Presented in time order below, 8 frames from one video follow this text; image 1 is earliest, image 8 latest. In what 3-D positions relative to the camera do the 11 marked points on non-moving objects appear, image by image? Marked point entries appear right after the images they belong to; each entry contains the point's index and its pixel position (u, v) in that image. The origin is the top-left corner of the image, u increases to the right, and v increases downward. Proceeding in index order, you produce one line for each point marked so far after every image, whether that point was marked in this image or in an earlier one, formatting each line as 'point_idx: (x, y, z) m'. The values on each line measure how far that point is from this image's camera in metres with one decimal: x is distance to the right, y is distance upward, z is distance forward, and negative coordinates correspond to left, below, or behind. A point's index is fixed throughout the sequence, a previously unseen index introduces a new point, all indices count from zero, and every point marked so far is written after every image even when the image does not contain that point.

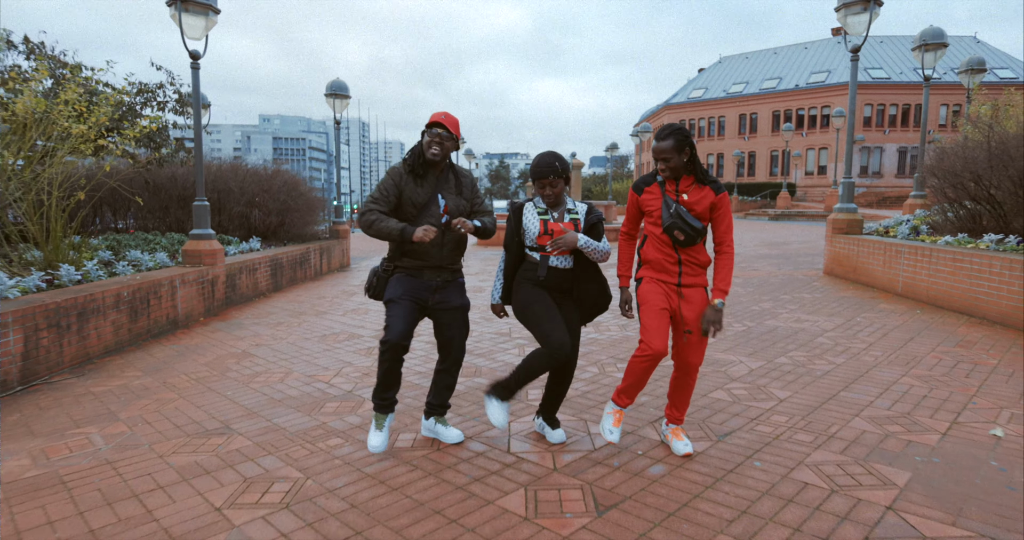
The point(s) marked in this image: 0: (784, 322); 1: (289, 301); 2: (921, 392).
0: (+3.0, -0.6, +6.7) m
1: (-3.6, -0.5, +9.7) m
2: (+2.9, -0.9, +4.3) m
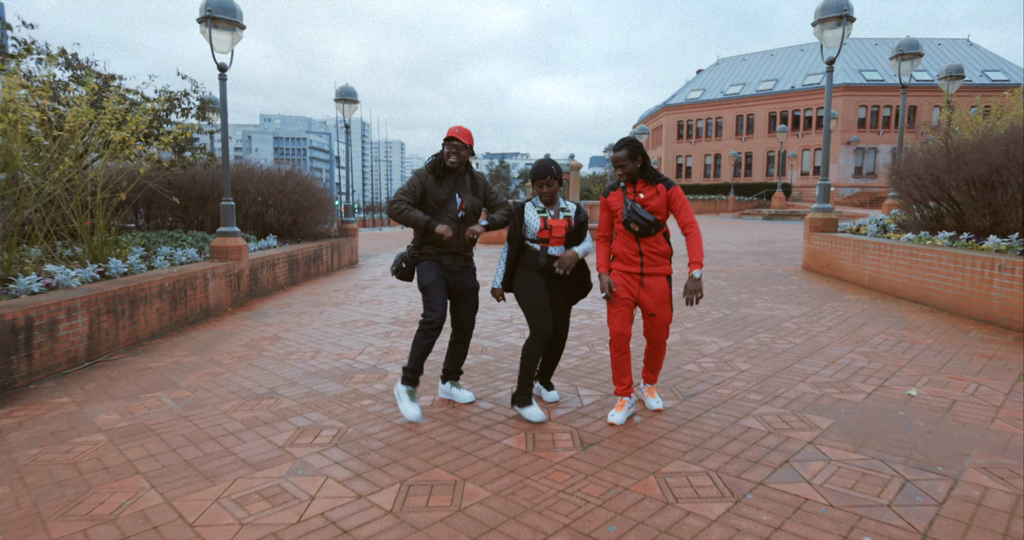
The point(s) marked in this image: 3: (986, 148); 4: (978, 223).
0: (+3.0, -0.5, +7.4) m
1: (-3.6, -0.4, +10.4) m
2: (+2.9, -0.8, +5.1) m
3: (+6.3, +1.6, +8.0) m
4: (+6.6, +0.7, +8.4) m
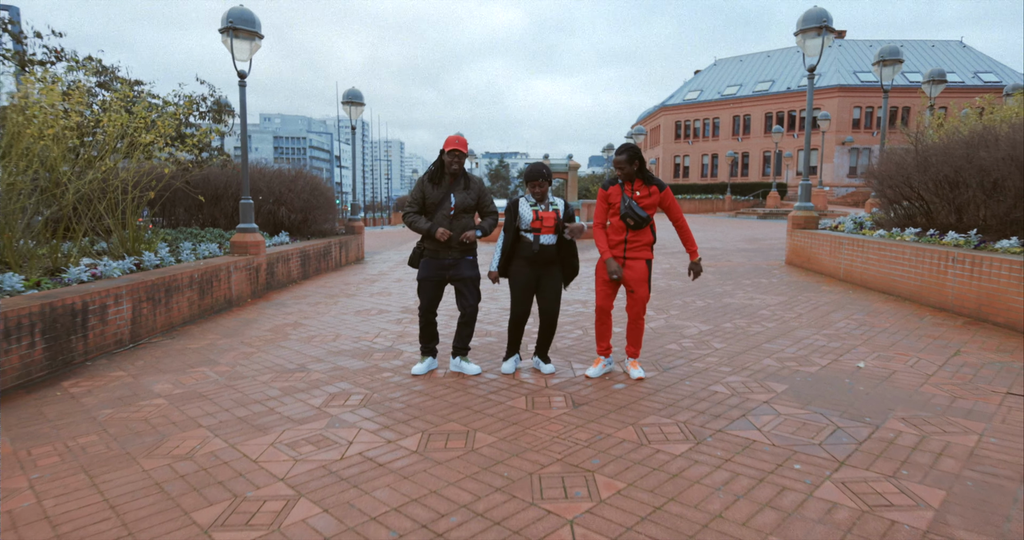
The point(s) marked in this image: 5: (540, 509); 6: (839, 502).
0: (+3.1, -0.4, +8.1) m
1: (-3.6, -0.3, +11.1) m
2: (+3.0, -0.7, +5.7) m
3: (+6.3, +1.7, +8.6) m
4: (+6.6, +0.8, +9.1) m
5: (+0.1, -1.1, +2.8) m
6: (+1.5, -1.1, +2.8) m
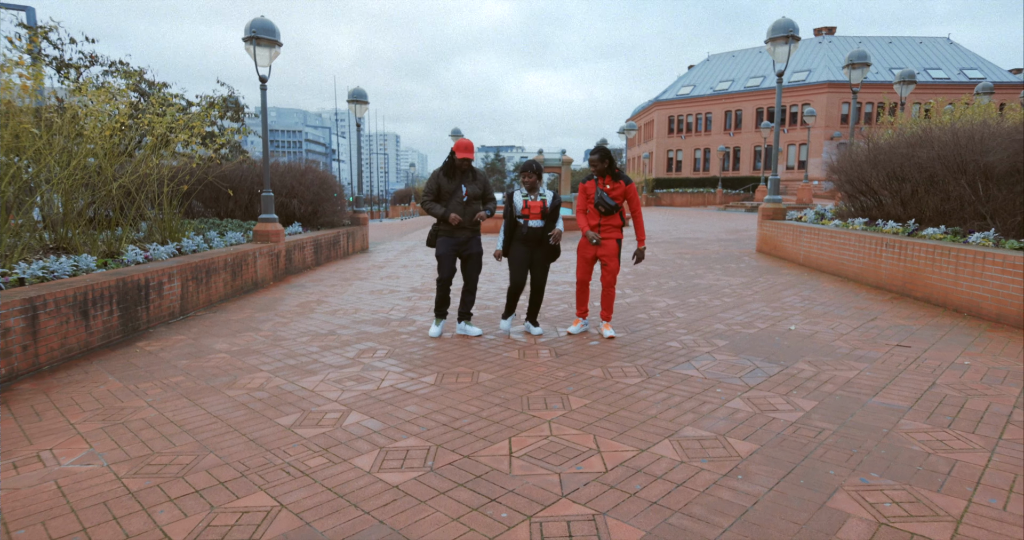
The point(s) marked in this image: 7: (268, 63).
0: (+3.0, -0.2, +9.2) m
1: (-3.6, 0.0, +12.1) m
2: (+2.9, -0.5, +6.8) m
3: (+6.2, +2.0, +9.7) m
4: (+6.5, +1.0, +10.2) m
5: (+0.1, -1.0, +3.9) m
6: (+1.5, -0.9, +3.9) m
7: (-4.5, +3.8, +11.1) m
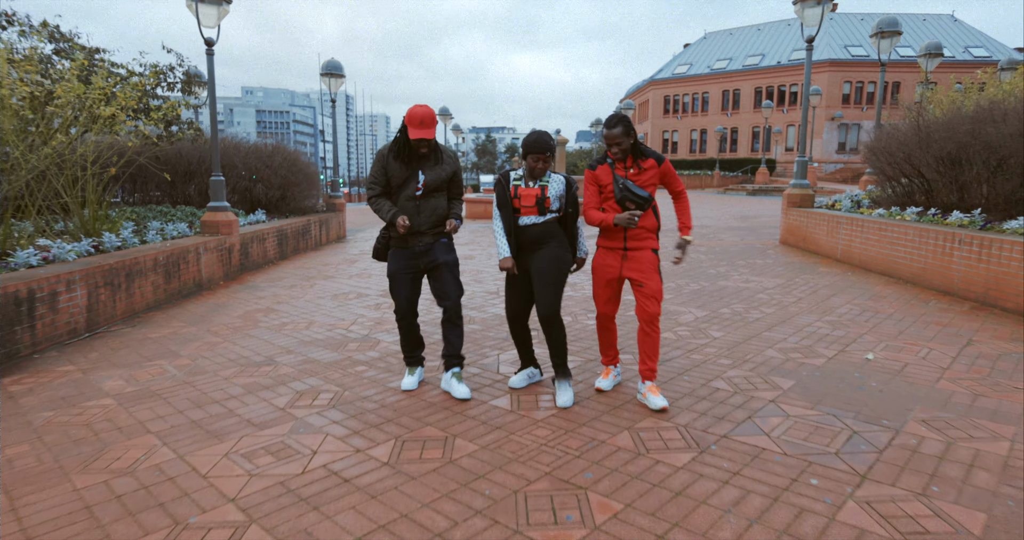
0: (+2.9, -0.2, +7.8) m
1: (-3.8, 0.0, +10.6) m
2: (+2.8, -0.6, +5.4) m
3: (+6.1, +2.0, +8.3) m
4: (+6.4, +1.0, +8.8) m
5: (+0.1, -1.1, +2.5) m
6: (+1.4, -1.0, +2.4) m
7: (-4.7, +3.9, +9.4) m
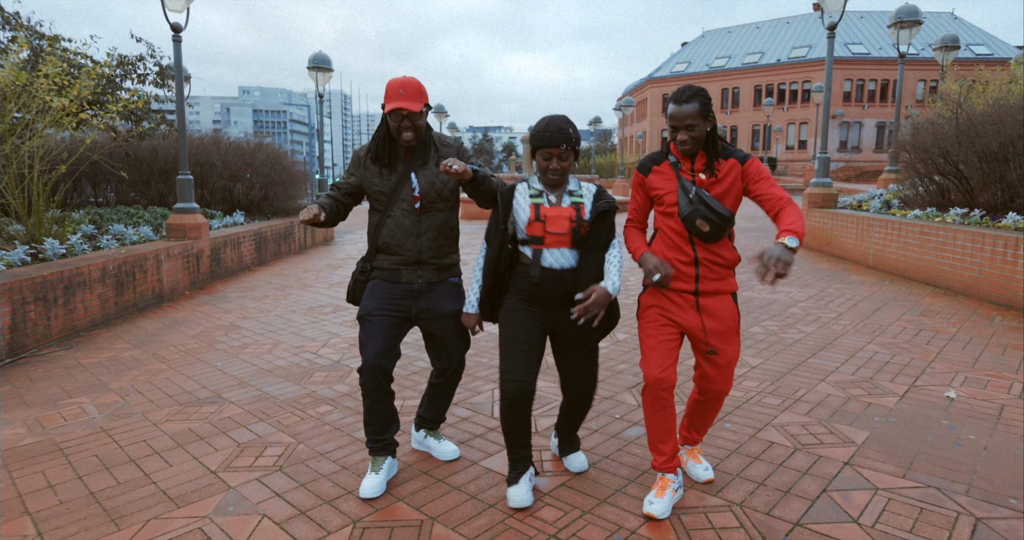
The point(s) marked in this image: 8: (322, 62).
0: (+2.8, -0.3, +6.9) m
1: (-3.8, -0.1, +9.7) m
2: (+2.8, -0.7, +4.5) m
3: (+6.1, +1.9, +7.4) m
4: (+6.3, +0.9, +7.9) m
5: (+0.1, -1.2, +1.6) m
6: (+1.4, -1.2, +1.5) m
7: (-4.7, +3.8, +8.5) m
8: (-5.1, +5.5, +15.9) m
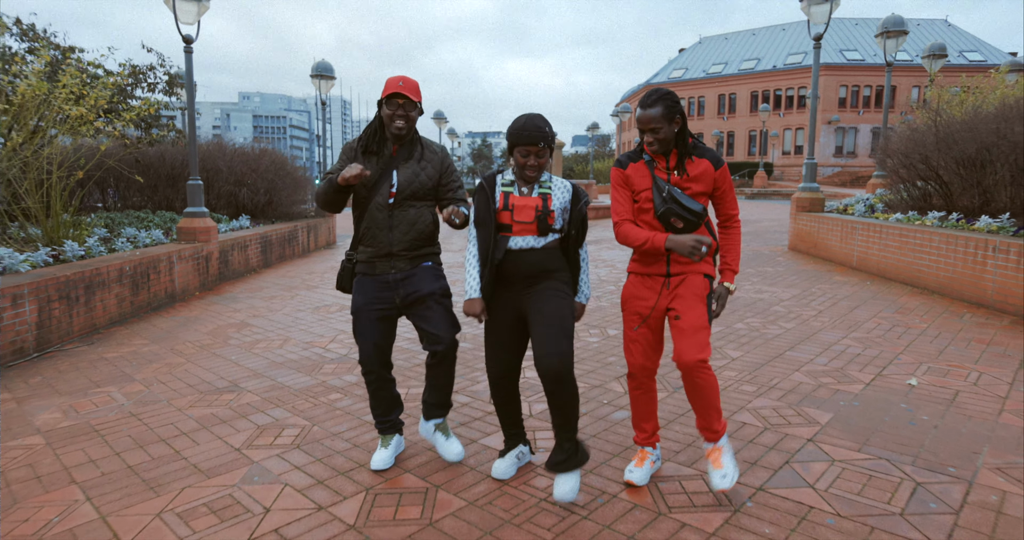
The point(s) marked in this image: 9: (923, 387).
0: (+2.8, -0.3, +7.2) m
1: (-3.9, -0.1, +10.0) m
2: (+2.8, -0.7, +4.8) m
3: (+6.0, +1.9, +7.8) m
4: (+6.3, +0.9, +8.3) m
5: (0.0, -1.2, +1.9) m
6: (+1.4, -1.1, +1.9) m
7: (-4.8, +3.7, +8.8) m
8: (-5.1, +5.4, +16.3) m
9: (+2.7, -0.8, +4.0) m
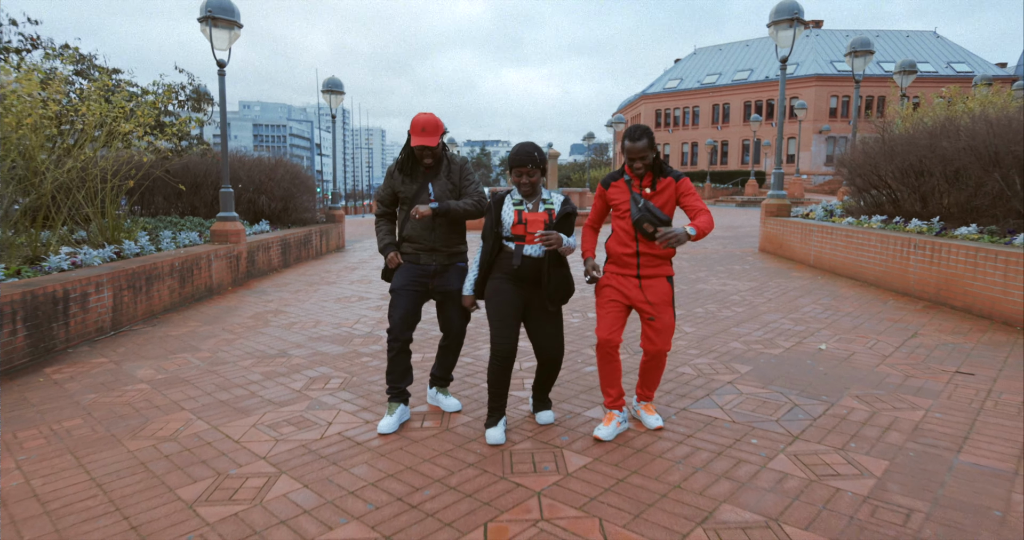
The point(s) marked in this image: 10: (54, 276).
0: (+2.8, -0.2, +8.3) m
1: (-3.9, -0.1, +11.1) m
2: (+2.7, -0.6, +5.9) m
3: (+6.0, +1.9, +8.9) m
4: (+6.3, +1.0, +9.4) m
5: (0.0, -1.1, +3.0) m
6: (+1.4, -1.0, +3.0) m
7: (-4.8, +3.8, +10.0) m
8: (-5.2, +5.4, +17.4) m
9: (+2.7, -0.7, +5.1) m
10: (-4.7, -0.1, +6.1) m
